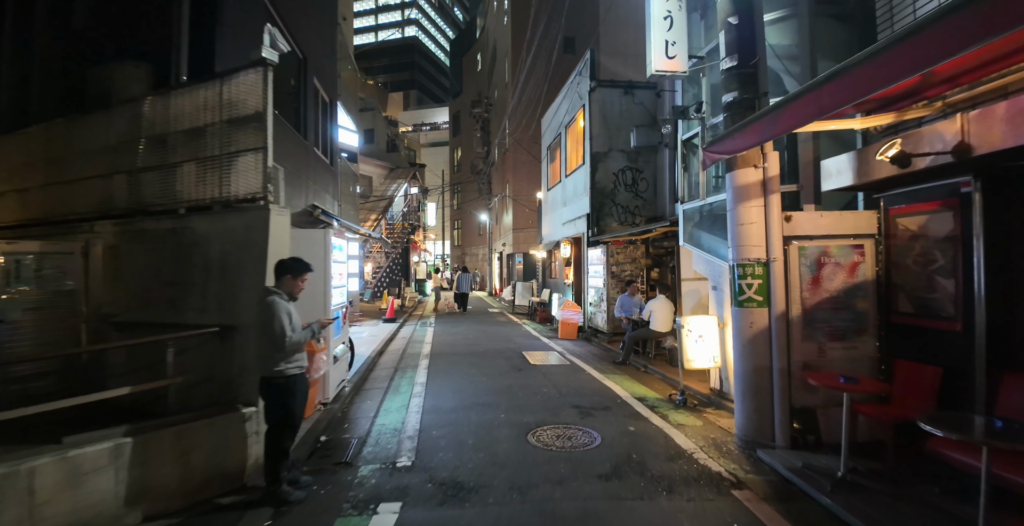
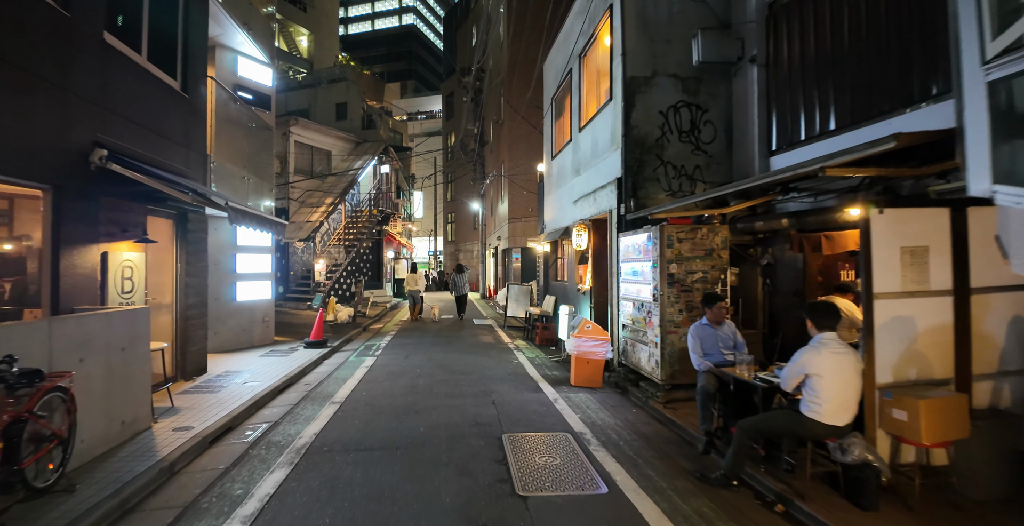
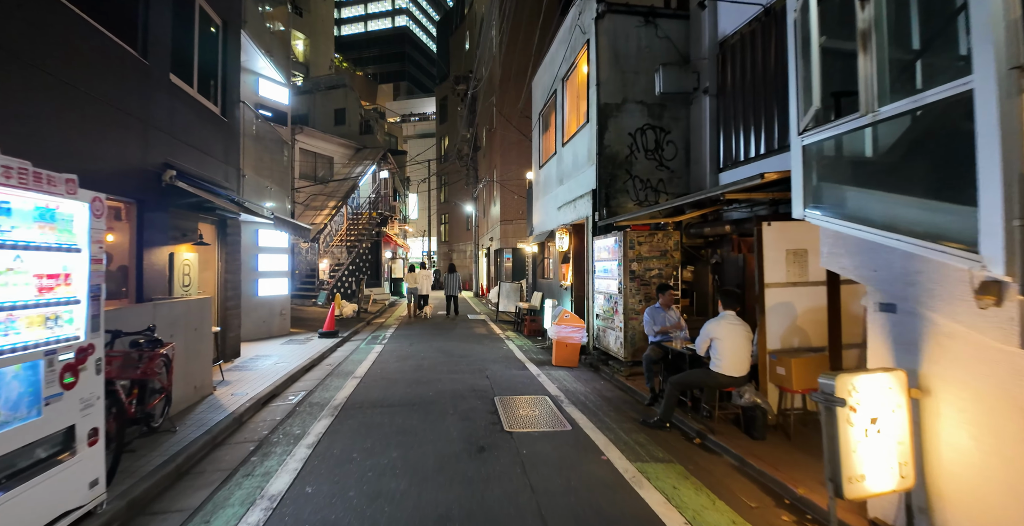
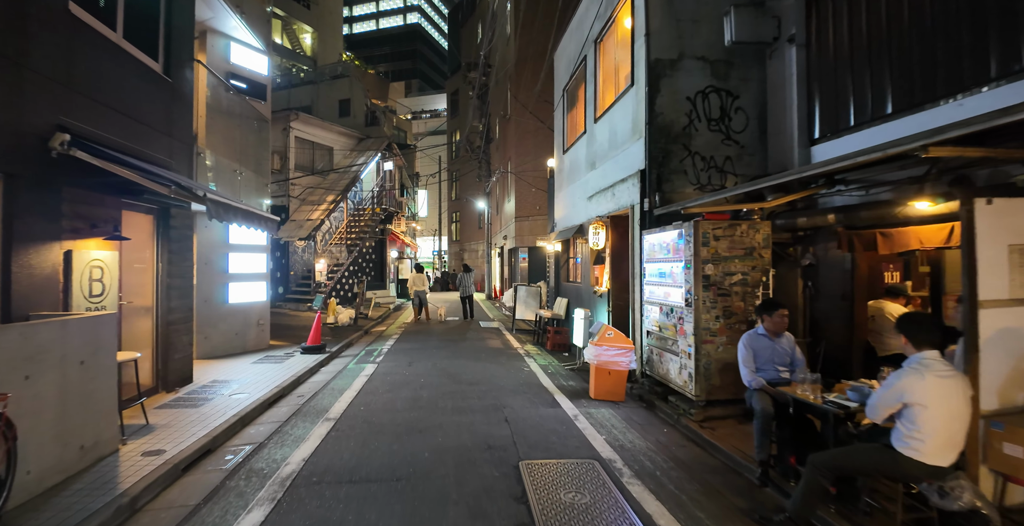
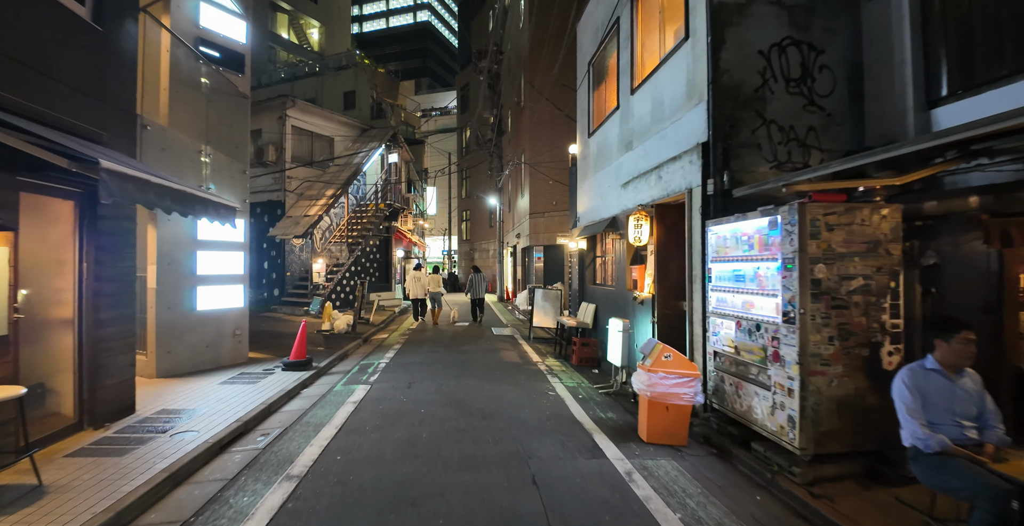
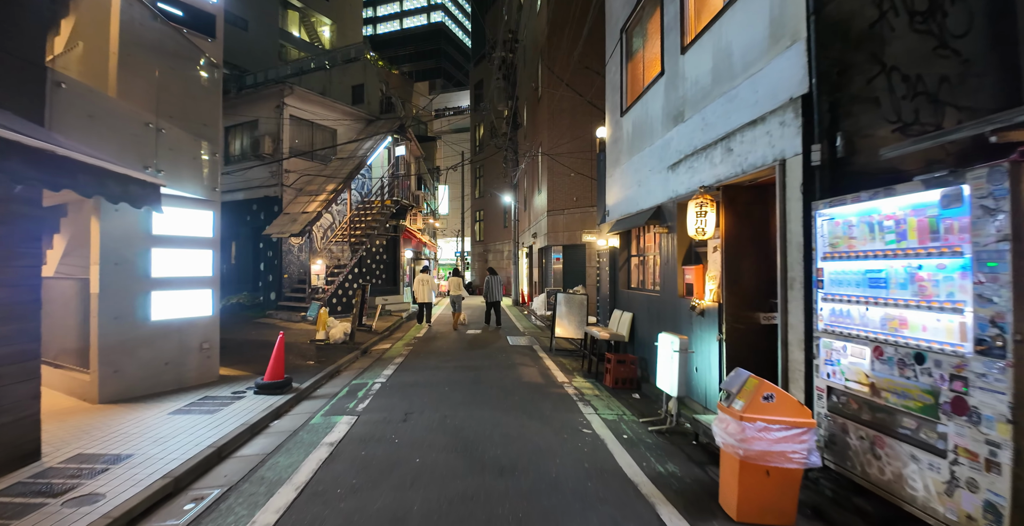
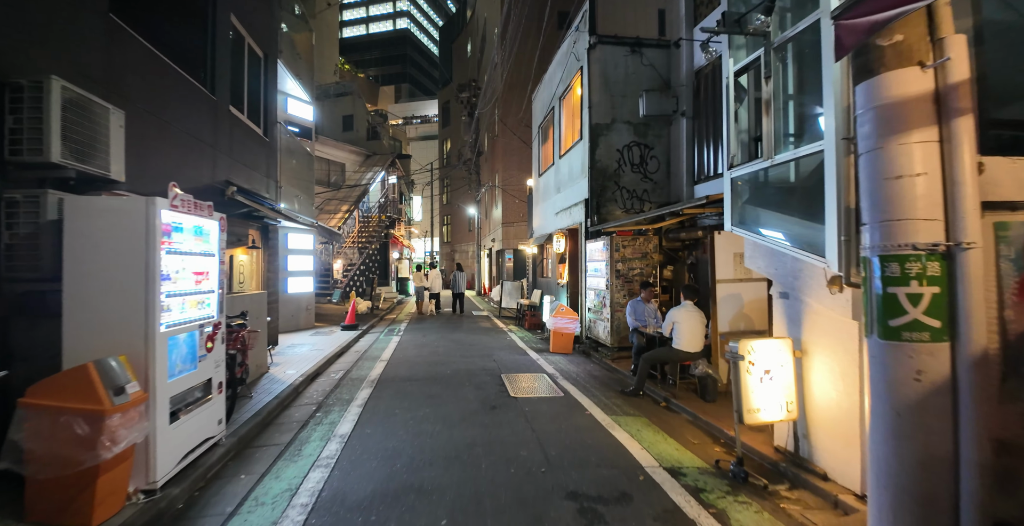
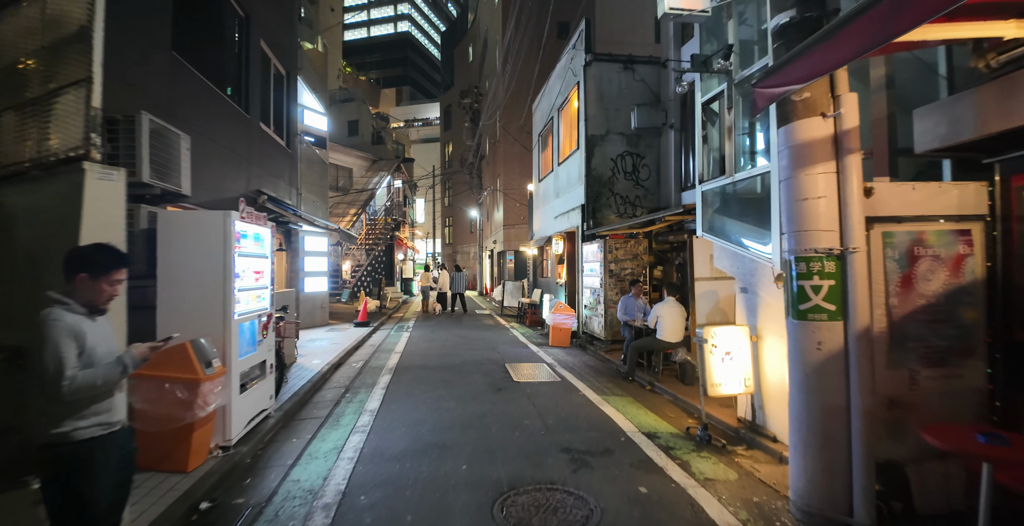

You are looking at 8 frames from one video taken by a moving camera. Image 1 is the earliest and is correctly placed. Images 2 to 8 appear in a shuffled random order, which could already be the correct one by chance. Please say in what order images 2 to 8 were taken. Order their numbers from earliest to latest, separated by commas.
8, 7, 3, 2, 4, 5, 6
